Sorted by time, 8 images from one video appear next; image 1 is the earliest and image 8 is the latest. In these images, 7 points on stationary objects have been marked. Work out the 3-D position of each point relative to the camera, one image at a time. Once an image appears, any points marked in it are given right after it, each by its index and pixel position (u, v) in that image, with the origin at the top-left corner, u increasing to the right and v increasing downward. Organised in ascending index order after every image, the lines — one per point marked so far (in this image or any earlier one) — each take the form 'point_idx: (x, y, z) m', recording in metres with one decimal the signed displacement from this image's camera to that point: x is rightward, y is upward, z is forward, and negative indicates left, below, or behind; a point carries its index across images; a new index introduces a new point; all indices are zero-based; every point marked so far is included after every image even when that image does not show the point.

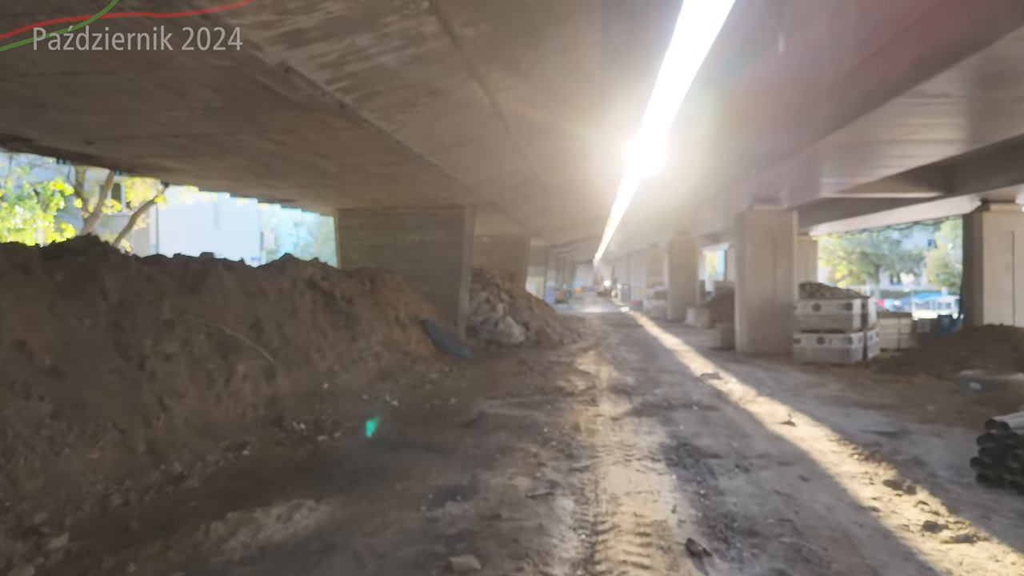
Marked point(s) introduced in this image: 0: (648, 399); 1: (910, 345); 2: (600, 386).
0: (+1.8, -1.5, +9.6) m
1: (+9.5, -1.4, +17.3) m
2: (+1.3, -1.5, +11.0) m
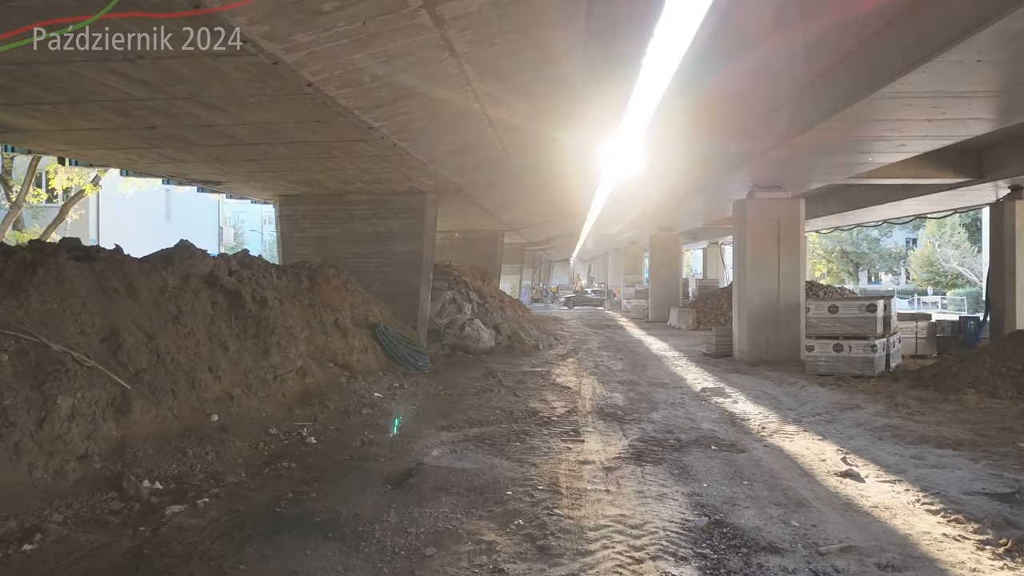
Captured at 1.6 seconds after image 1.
0: (+1.4, -1.5, +7.3) m
1: (+8.9, -1.4, +15.3) m
2: (+0.9, -1.5, +8.7) m
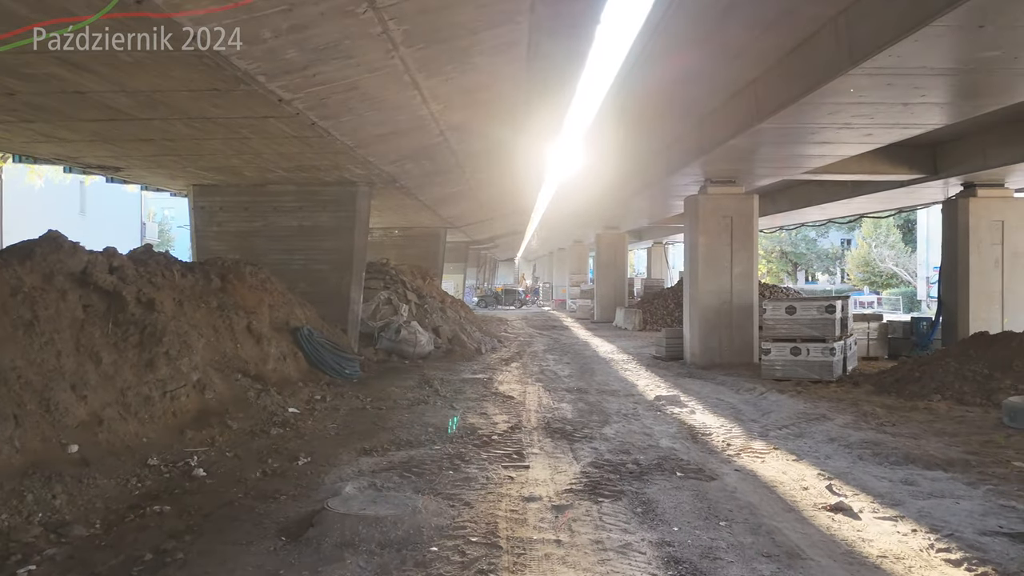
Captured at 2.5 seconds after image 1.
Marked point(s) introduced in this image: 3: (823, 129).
0: (+0.8, -1.5, +6.4) m
1: (+7.6, -1.4, +14.9) m
2: (+0.2, -1.5, +7.7) m
3: (+3.9, +2.0, +8.9) m
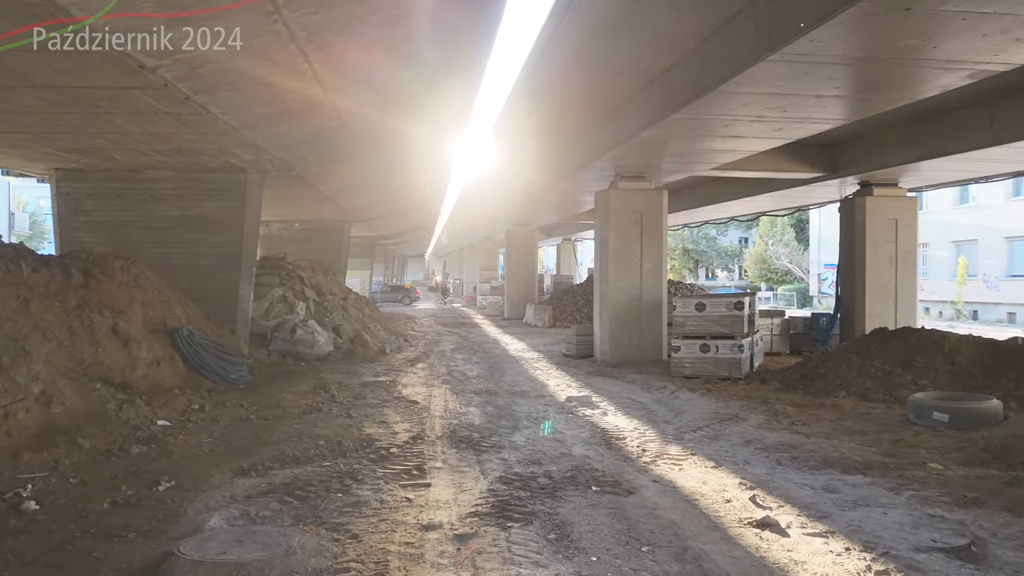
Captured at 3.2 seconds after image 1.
0: (0.0, -1.5, +5.8) m
1: (+5.7, -1.3, +15.1) m
2: (-0.8, -1.5, +7.1) m
3: (+2.7, +2.0, +8.7) m
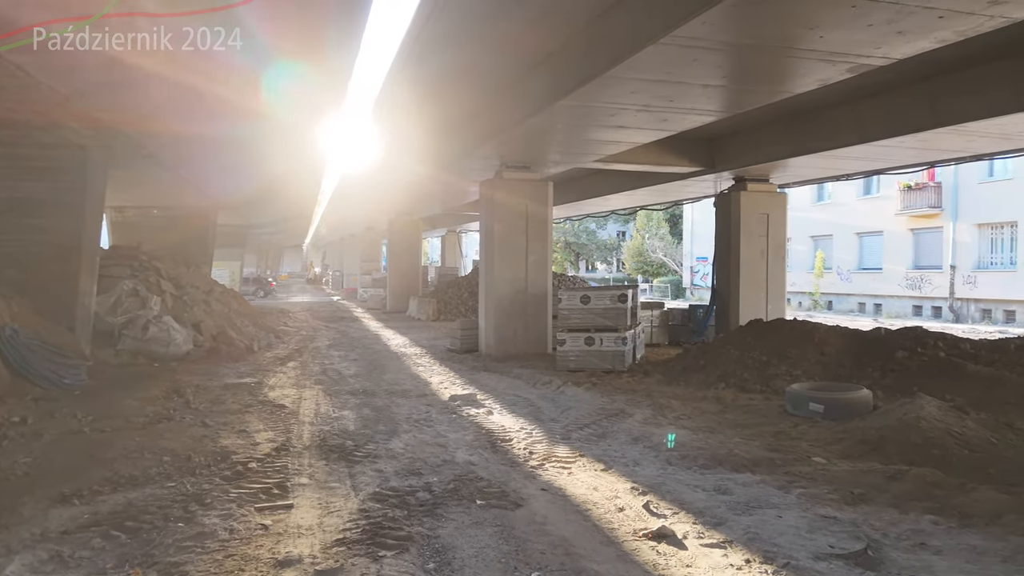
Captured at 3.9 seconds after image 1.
0: (-0.9, -1.4, +5.3) m
1: (+3.2, -1.1, +15.3) m
2: (-1.9, -1.4, +6.4) m
3: (+1.3, +2.1, +8.5) m
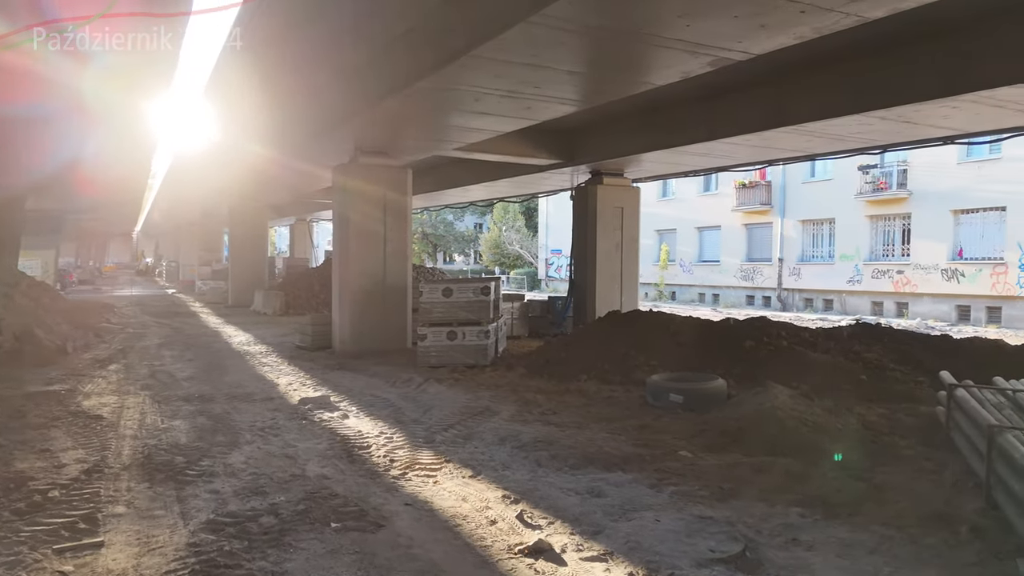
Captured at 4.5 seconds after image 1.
0: (-1.8, -1.4, +4.6) m
1: (+0.2, -1.0, +15.3) m
2: (-3.0, -1.4, +5.5) m
3: (-0.3, +2.2, +8.1) m
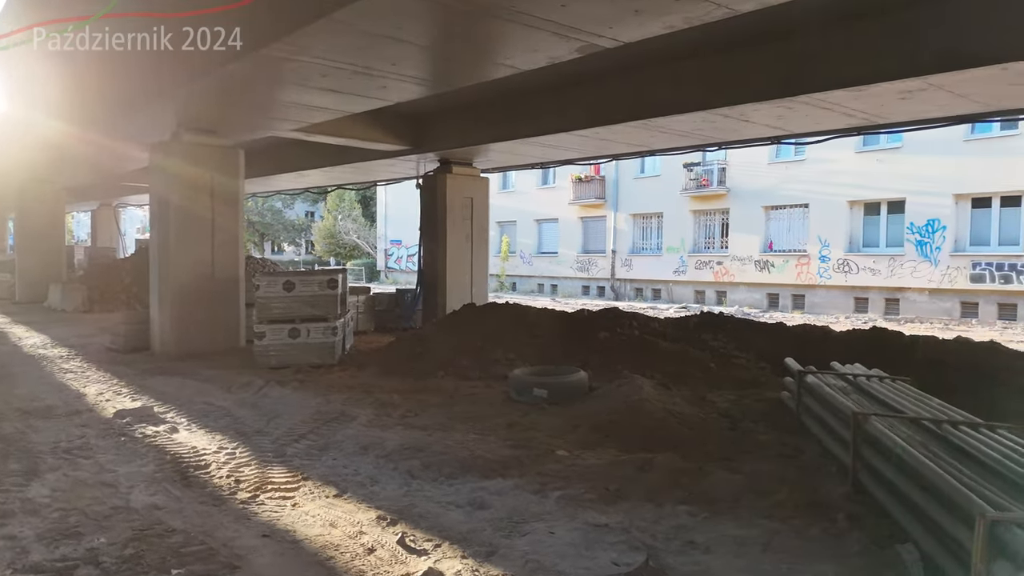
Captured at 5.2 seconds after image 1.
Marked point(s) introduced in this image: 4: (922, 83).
0: (-2.5, -1.4, +3.7) m
1: (-3.0, -0.8, +14.5) m
2: (-3.9, -1.3, +4.3) m
3: (-1.8, +2.3, +7.4) m
4: (+4.0, +2.0, +7.1) m
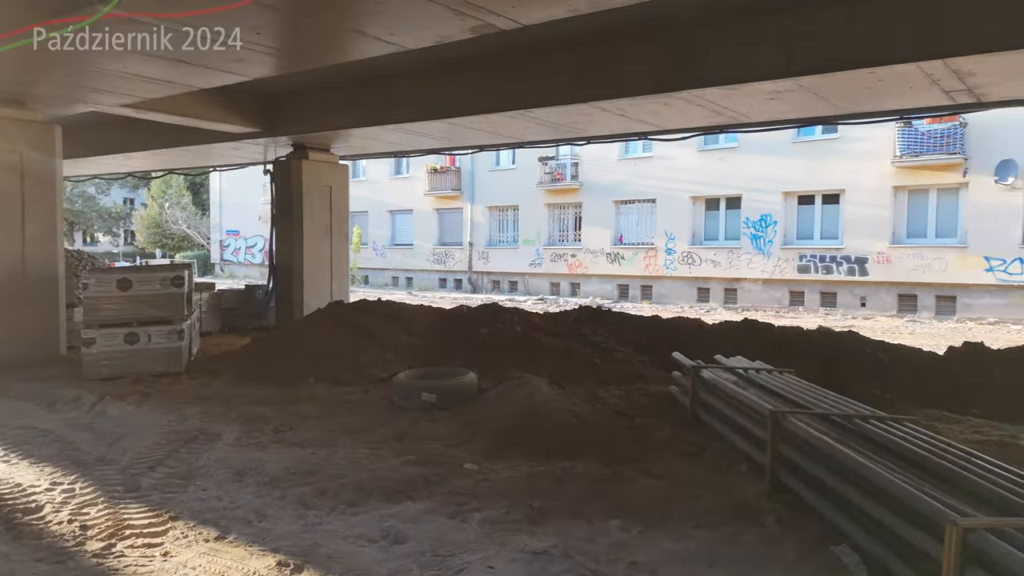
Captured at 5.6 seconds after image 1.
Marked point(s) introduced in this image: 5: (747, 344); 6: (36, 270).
0: (-2.7, -1.4, +2.7) m
1: (-5.5, -0.7, +13.2) m
2: (-4.2, -1.4, +3.0) m
3: (-2.9, +2.3, +6.4) m
4: (+2.9, +2.1, +7.4) m
5: (+2.6, -0.6, +8.0) m
6: (-6.7, +0.3, +10.0) m
